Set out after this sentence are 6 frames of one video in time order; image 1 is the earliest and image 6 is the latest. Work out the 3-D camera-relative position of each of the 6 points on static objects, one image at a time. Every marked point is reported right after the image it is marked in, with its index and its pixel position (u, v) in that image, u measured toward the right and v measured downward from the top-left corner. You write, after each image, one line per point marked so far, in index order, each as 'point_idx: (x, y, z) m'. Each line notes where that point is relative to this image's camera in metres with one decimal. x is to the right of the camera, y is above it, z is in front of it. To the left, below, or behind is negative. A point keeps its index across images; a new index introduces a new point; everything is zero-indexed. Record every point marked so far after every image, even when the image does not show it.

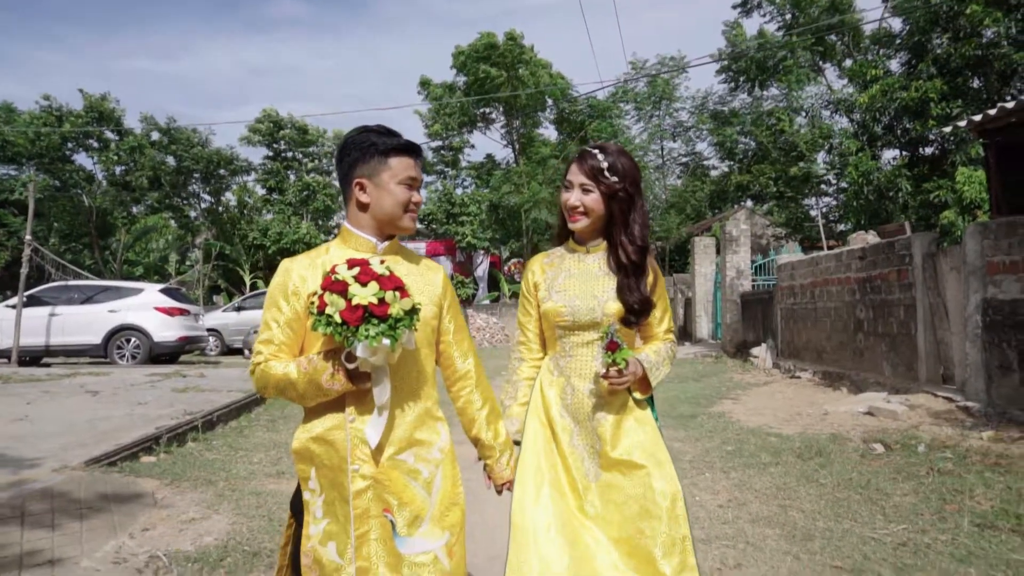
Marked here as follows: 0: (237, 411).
0: (-3.1, -1.4, +7.7) m
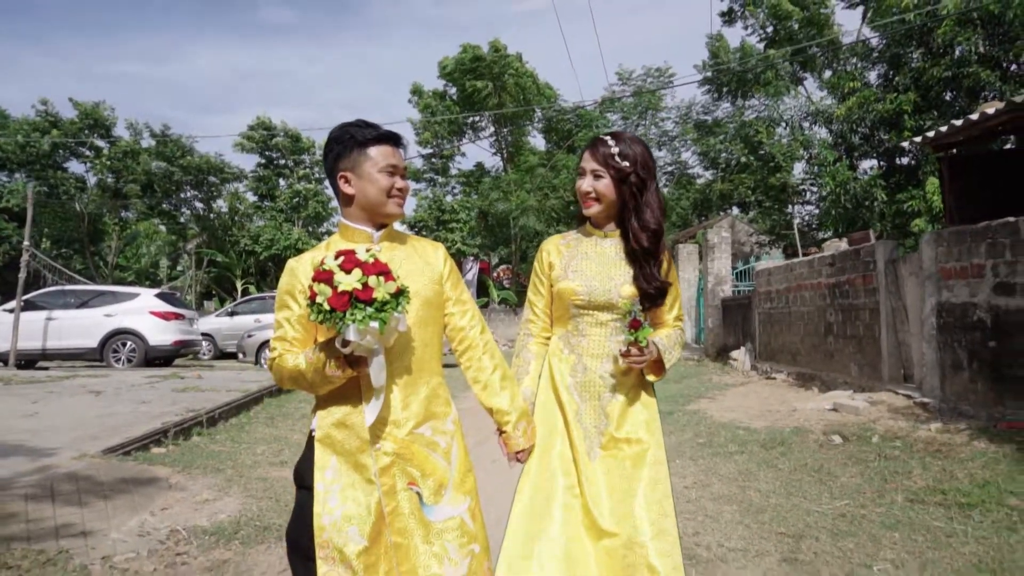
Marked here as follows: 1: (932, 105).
0: (-3.2, -1.4, +8.0) m
1: (+9.0, +3.9, +14.0) m
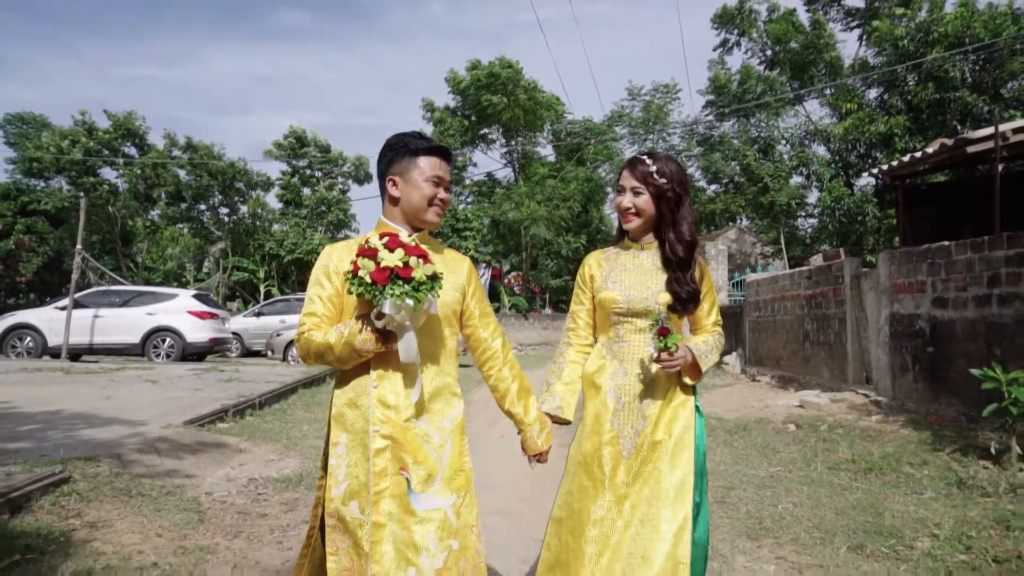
0: (-3.2, -1.5, +9.2) m
1: (+9.2, +3.6, +15.1) m
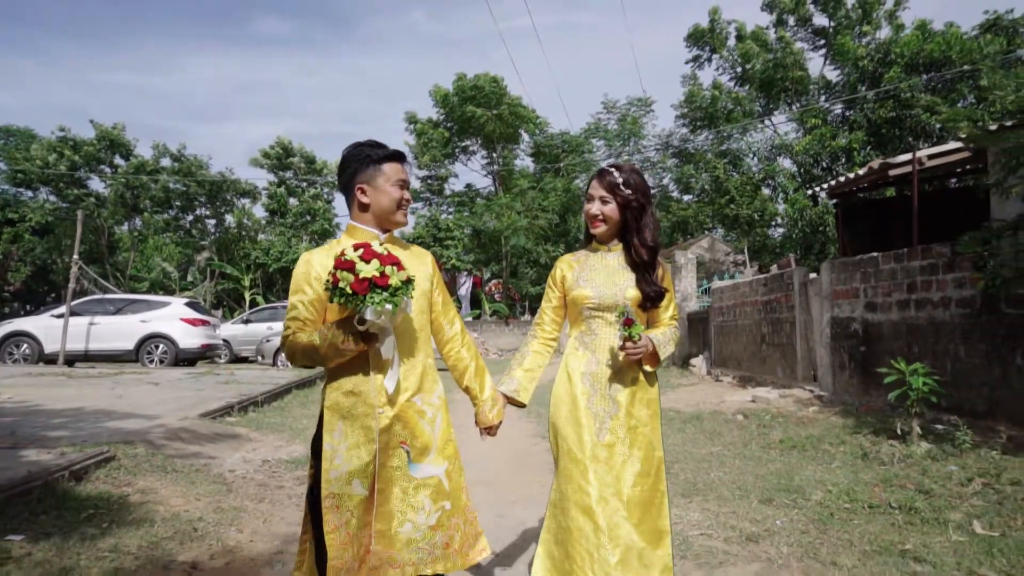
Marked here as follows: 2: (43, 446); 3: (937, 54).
0: (-3.5, -1.6, +10.0) m
1: (+8.8, +3.5, +16.2) m
2: (-3.7, -1.2, +5.4) m
3: (+9.7, +5.3, +15.5) m
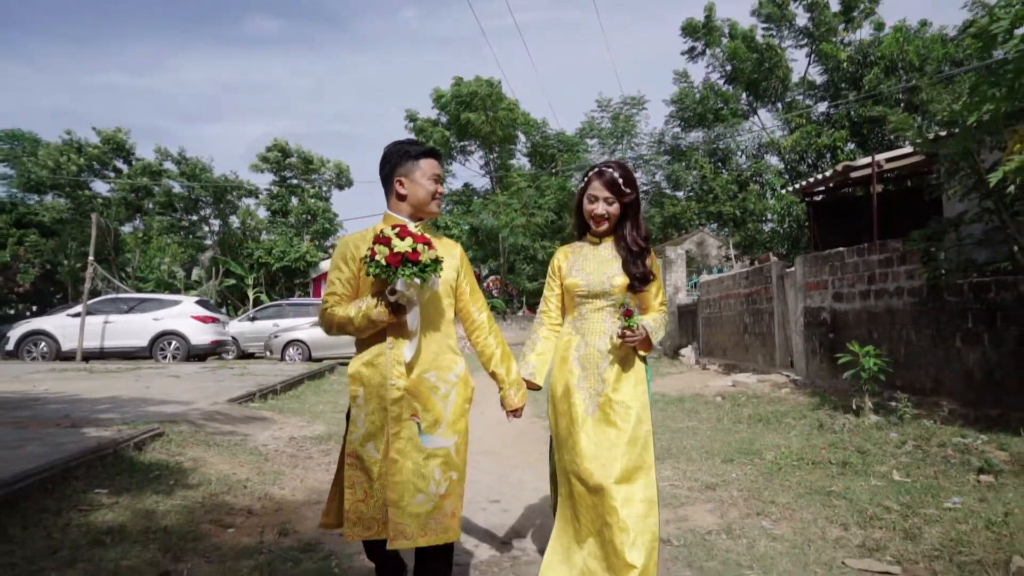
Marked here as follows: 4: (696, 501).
0: (-3.5, -1.5, +10.7) m
1: (+8.7, +3.6, +17.0) m
2: (-3.7, -1.2, +6.1) m
3: (+9.5, +5.5, +16.2) m
4: (+1.1, -1.3, +4.2) m
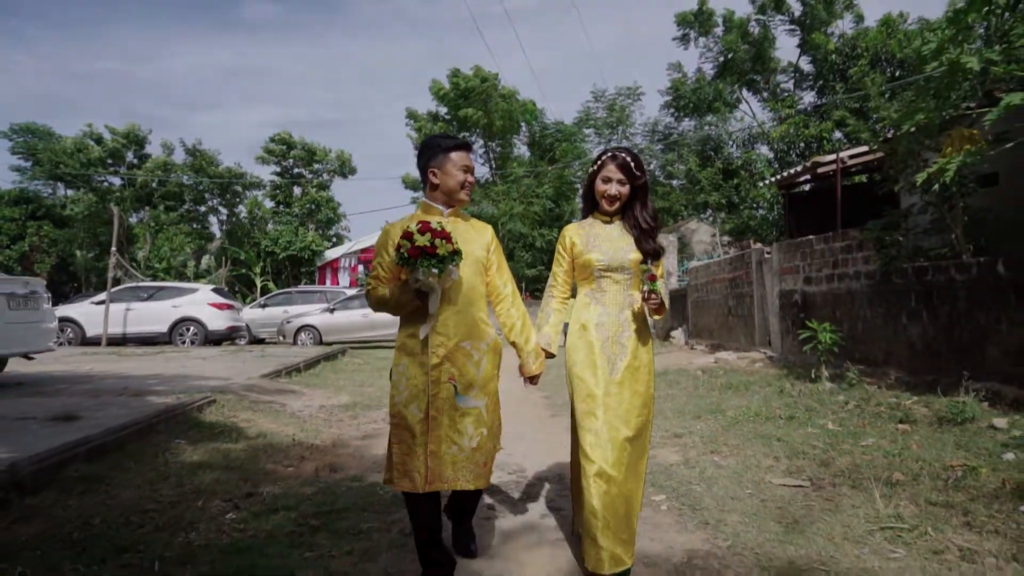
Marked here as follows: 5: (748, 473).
0: (-3.5, -1.3, +11.7) m
1: (+8.6, +4.0, +17.9) m
2: (-3.7, -1.1, +7.1) m
3: (+9.5, +5.9, +17.1) m
4: (+1.2, -1.2, +5.2) m
5: (+1.5, -1.2, +4.3) m
